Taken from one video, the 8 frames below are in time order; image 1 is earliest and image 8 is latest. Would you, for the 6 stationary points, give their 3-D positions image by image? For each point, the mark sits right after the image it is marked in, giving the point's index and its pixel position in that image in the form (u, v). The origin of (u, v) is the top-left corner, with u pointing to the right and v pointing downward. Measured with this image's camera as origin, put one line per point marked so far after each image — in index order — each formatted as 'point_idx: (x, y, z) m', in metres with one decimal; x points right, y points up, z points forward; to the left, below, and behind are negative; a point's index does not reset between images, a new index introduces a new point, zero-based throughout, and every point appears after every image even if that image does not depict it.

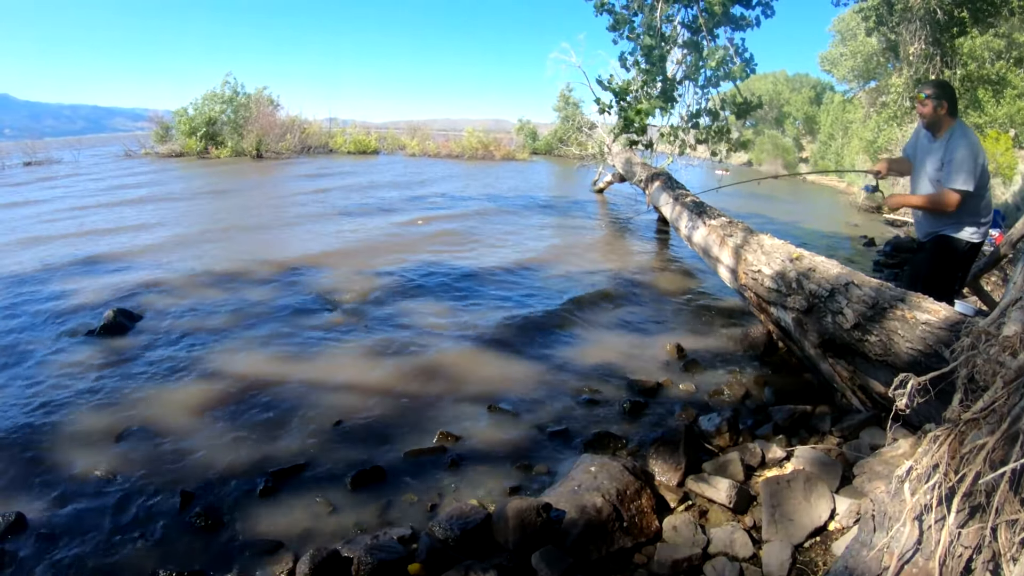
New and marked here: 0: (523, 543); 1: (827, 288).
0: (+0.1, -1.5, +3.9) m
1: (+2.6, 0.0, +5.6) m
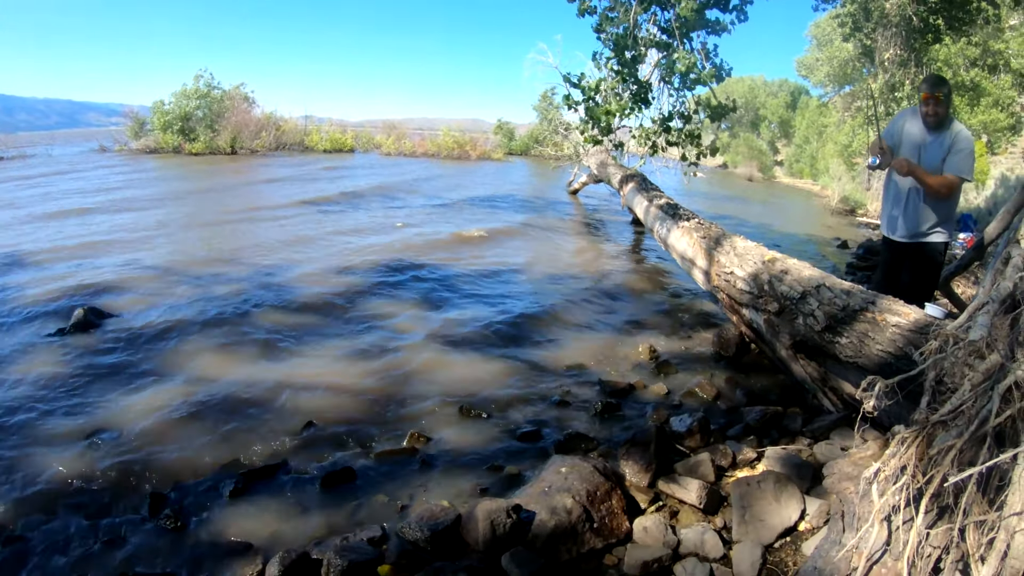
0: (-0.1, -1.5, +3.9) m
1: (+2.4, 0.0, +5.6) m
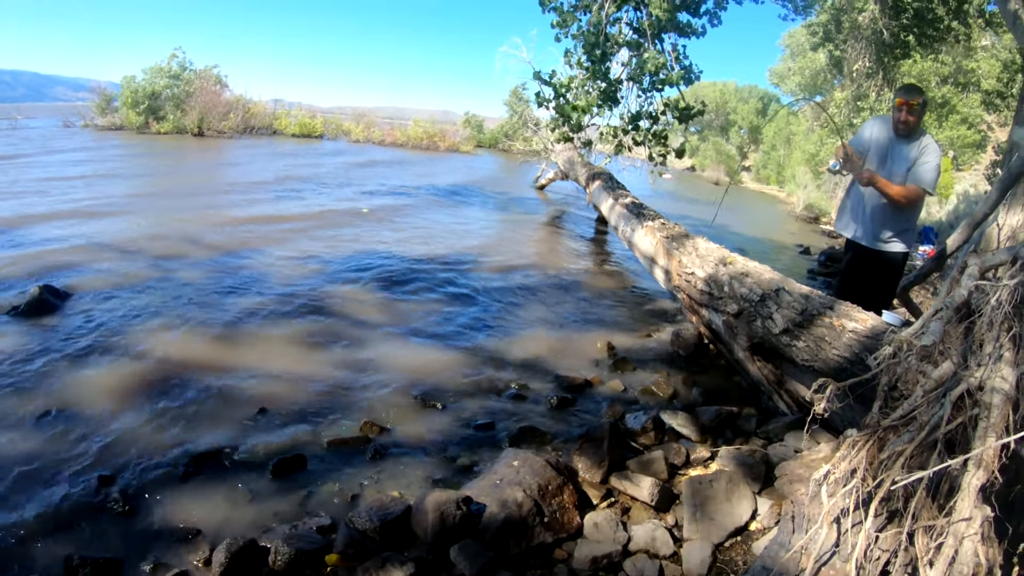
0: (-0.4, -1.5, +3.9) m
1: (+2.1, -0.1, +5.7) m
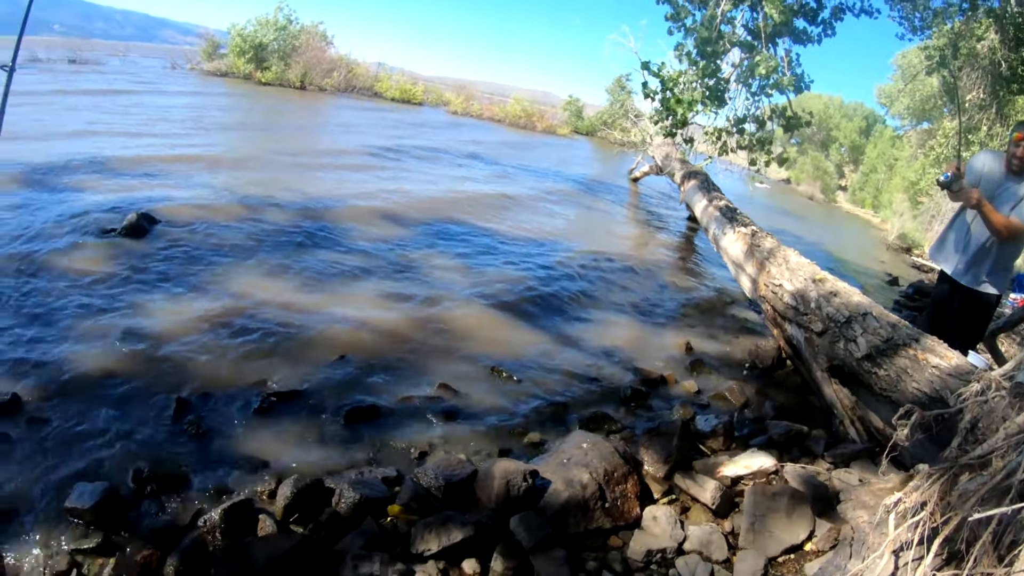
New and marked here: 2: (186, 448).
0: (0.0, -1.3, +3.9) m
1: (+2.8, -0.2, +5.5) m
2: (-2.0, -1.0, +4.1) m
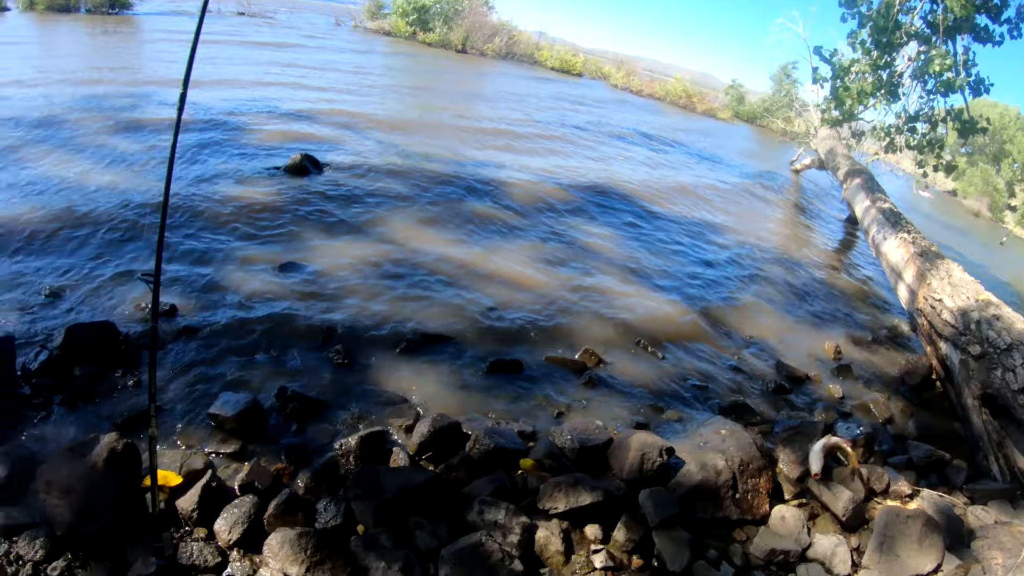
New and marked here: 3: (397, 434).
0: (+0.8, -1.1, +3.9) m
1: (+3.9, -0.4, +5.1) m
2: (-1.1, -0.5, +4.3) m
3: (-0.6, -0.9, +3.9) m
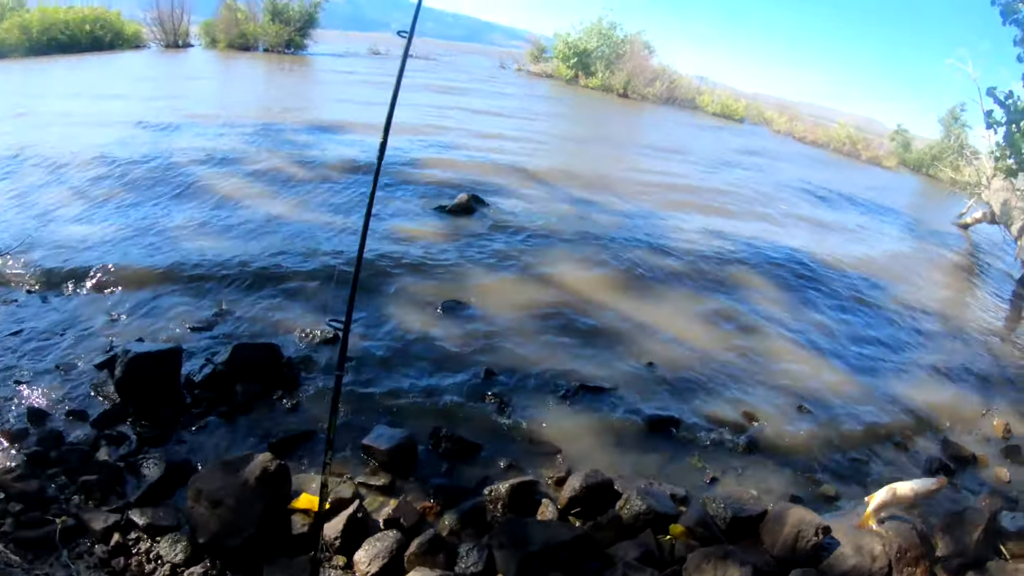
0: (+1.5, -1.5, +3.7) m
1: (+4.8, -1.0, +4.5) m
2: (-0.2, -0.8, +4.4) m
3: (+0.2, -1.2, +3.9) m
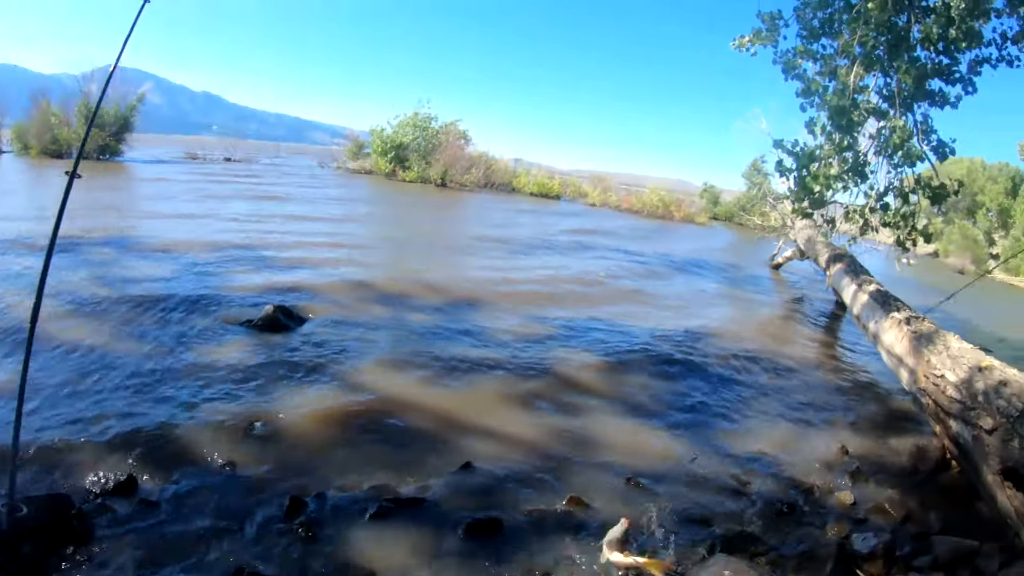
0: (+0.7, -1.9, +3.6) m
1: (+3.7, -0.9, +4.8) m
2: (-1.2, -1.7, +4.1) m
3: (-0.7, -1.9, +3.6) m
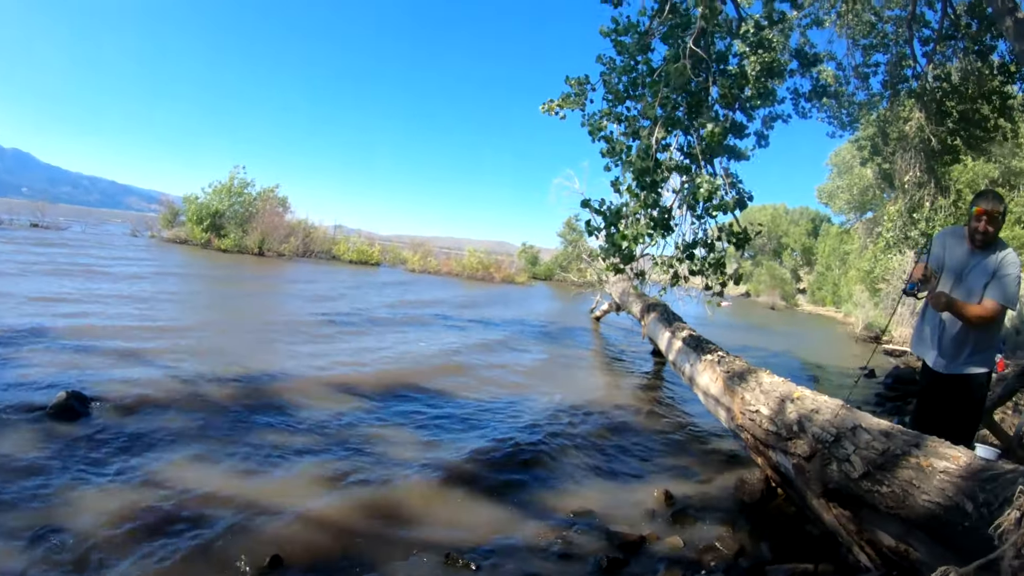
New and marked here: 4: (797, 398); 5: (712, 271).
0: (-0.2, -2.1, +3.4) m
1: (+2.5, -1.2, +5.3) m
2: (-2.2, -2.0, +3.6) m
3: (-1.6, -2.1, +3.2) m
4: (+2.6, -1.0, +6.0) m
5: (+2.7, +0.1, +8.6) m
